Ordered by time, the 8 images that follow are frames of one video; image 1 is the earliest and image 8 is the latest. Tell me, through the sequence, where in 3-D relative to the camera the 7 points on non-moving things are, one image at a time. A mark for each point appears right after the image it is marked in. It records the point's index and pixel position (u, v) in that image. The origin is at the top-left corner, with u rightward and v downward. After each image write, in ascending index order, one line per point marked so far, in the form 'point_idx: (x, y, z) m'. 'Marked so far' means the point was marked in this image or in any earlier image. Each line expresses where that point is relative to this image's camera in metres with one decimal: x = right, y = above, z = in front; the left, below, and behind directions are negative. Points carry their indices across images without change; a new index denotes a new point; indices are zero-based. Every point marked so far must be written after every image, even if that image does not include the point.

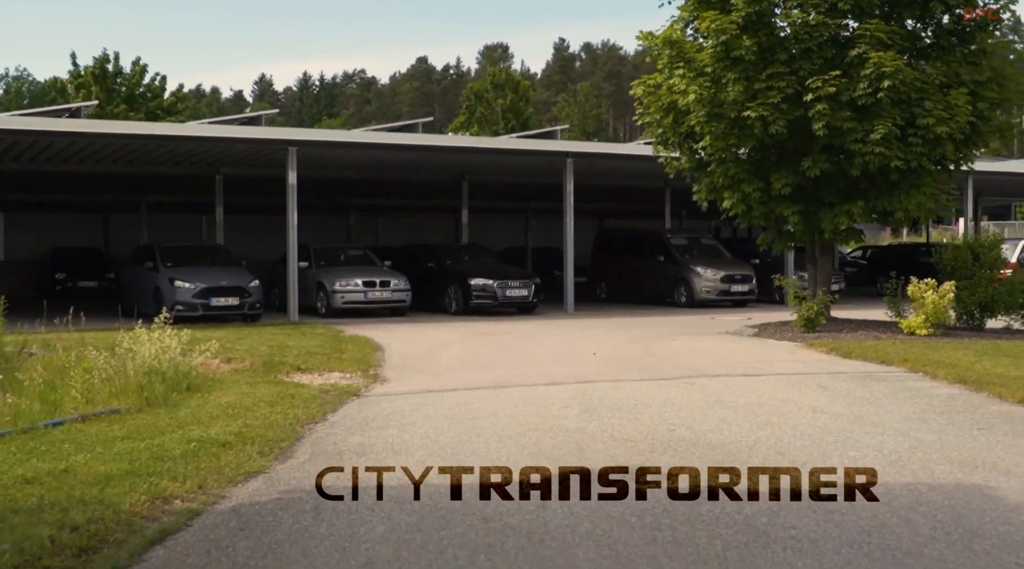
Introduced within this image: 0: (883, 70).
0: (+5.0, +2.9, +15.7) m
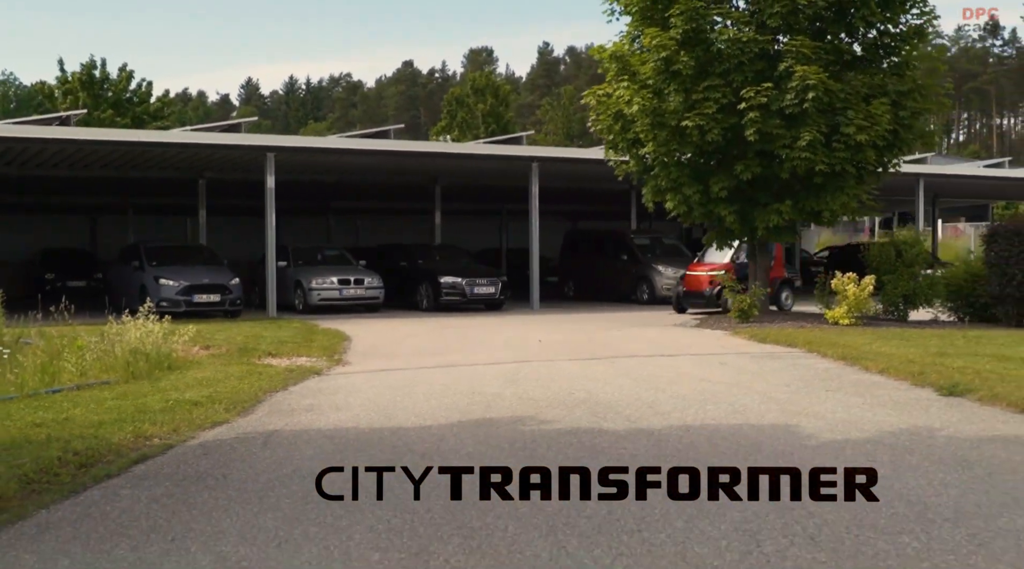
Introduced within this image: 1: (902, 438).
0: (+4.3, +3.0, +17.2) m
1: (+2.2, -0.9, +6.5) m
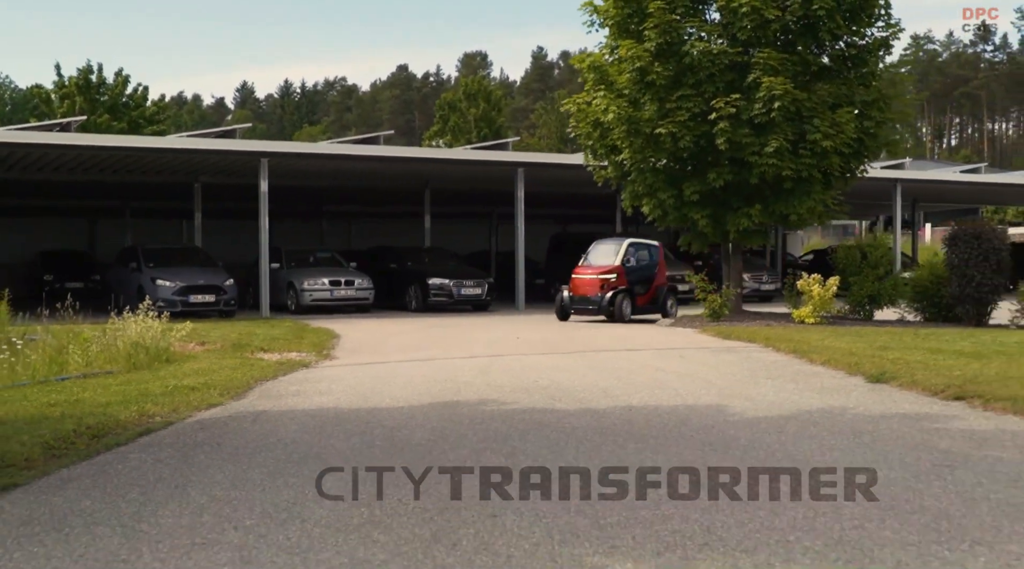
0: (+4.0, +3.0, +18.2) m
1: (+1.9, -0.8, +7.4) m
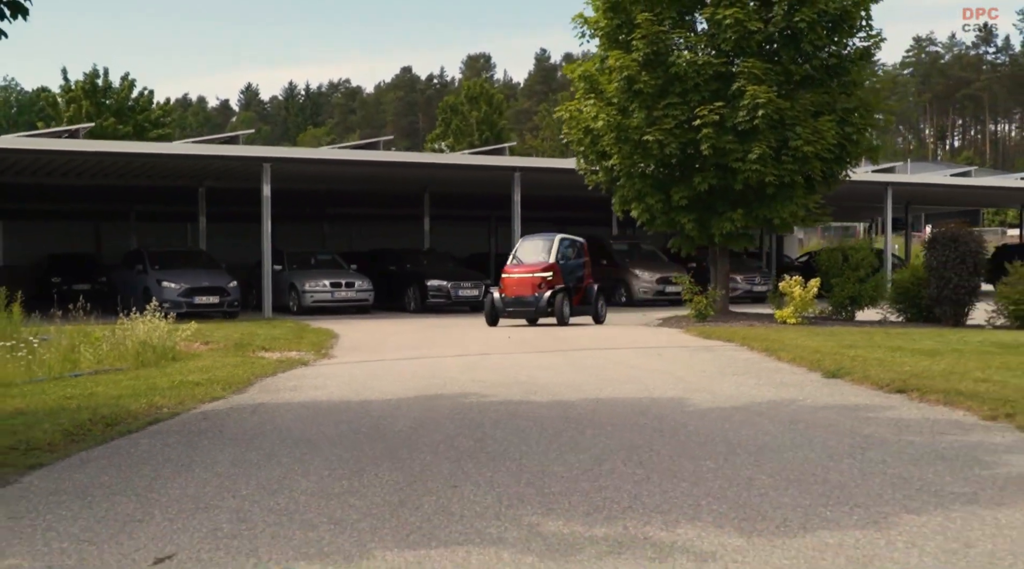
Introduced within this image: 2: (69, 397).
0: (+3.9, +2.9, +18.9) m
1: (+1.7, -0.8, +8.1) m
2: (-3.4, -0.9, +9.0) m
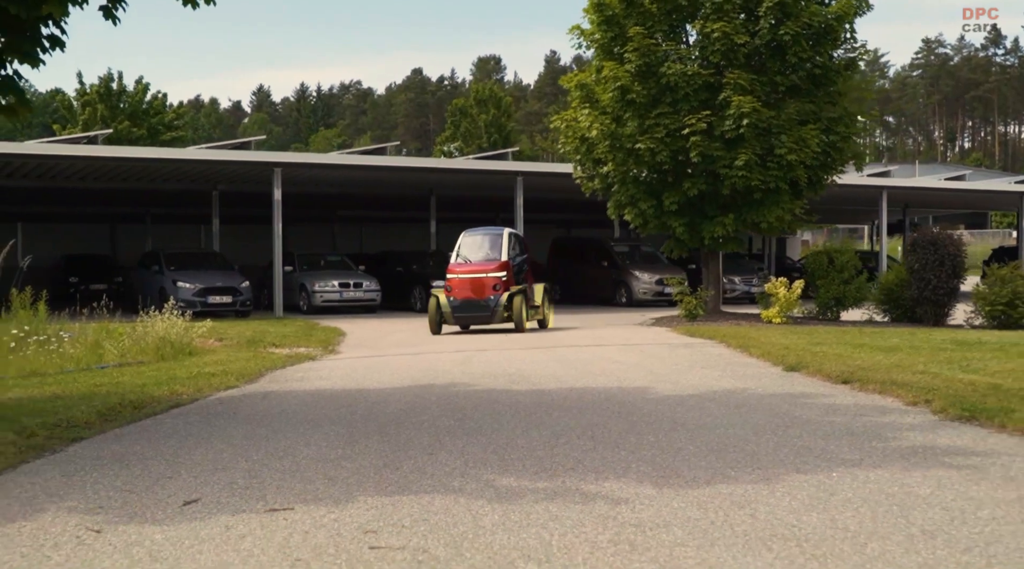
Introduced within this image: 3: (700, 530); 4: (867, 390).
0: (+3.9, +2.9, +19.9) m
1: (+1.6, -0.9, +9.1) m
2: (-3.5, -0.9, +10.0) m
3: (+0.7, -0.9, +4.3) m
4: (+2.7, -0.8, +9.1) m
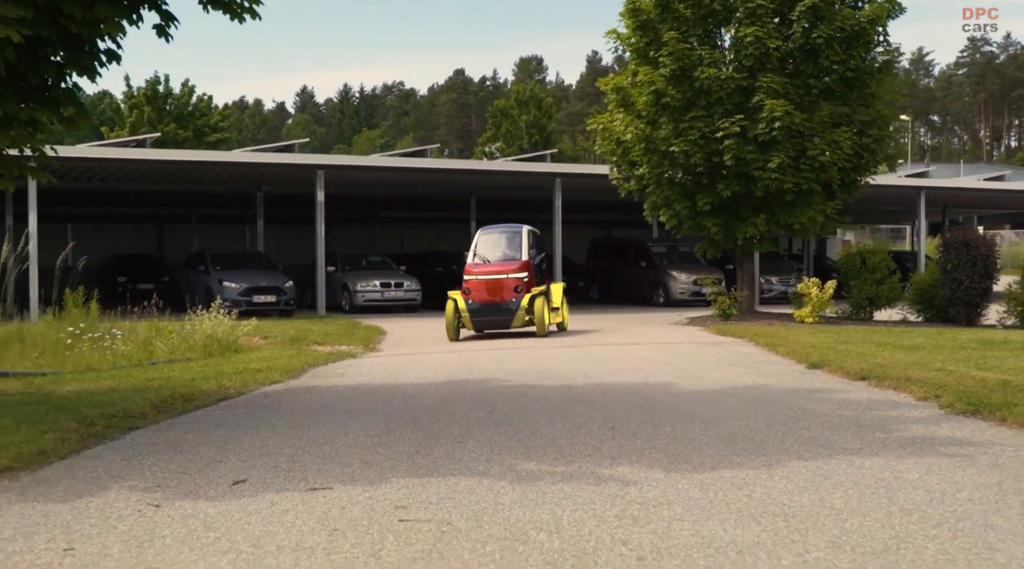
0: (+4.5, +2.9, +20.2) m
1: (+1.8, -0.9, +9.5) m
2: (-3.2, -0.9, +10.6) m
3: (+0.7, -0.9, +4.7) m
4: (+3.0, -0.8, +9.5) m
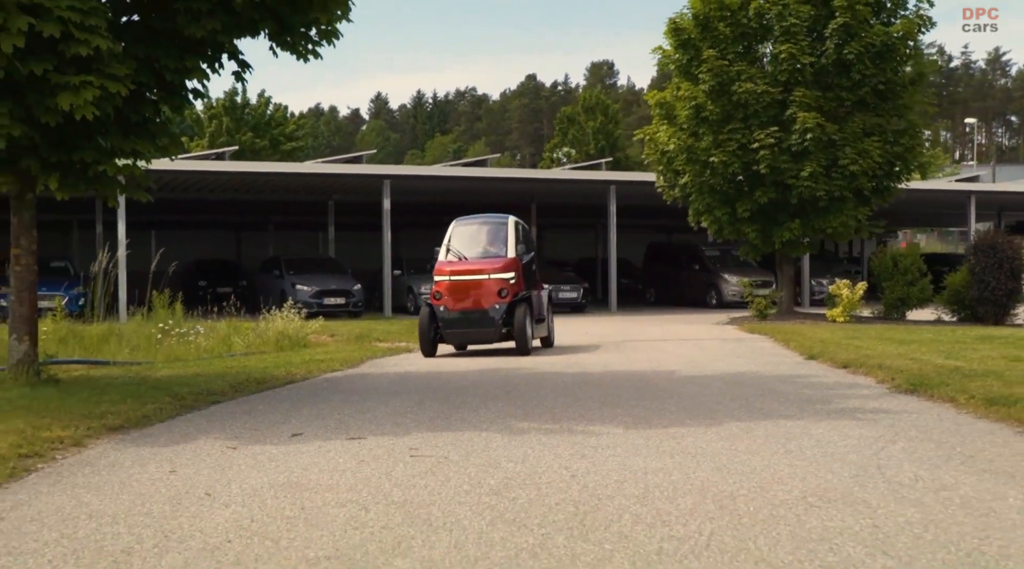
0: (+5.3, +2.9, +21.5) m
1: (+2.0, -0.9, +11.0) m
2: (-3.0, -0.9, +12.4) m
3: (+0.7, -0.9, +6.3) m
4: (+3.2, -0.8, +10.9) m
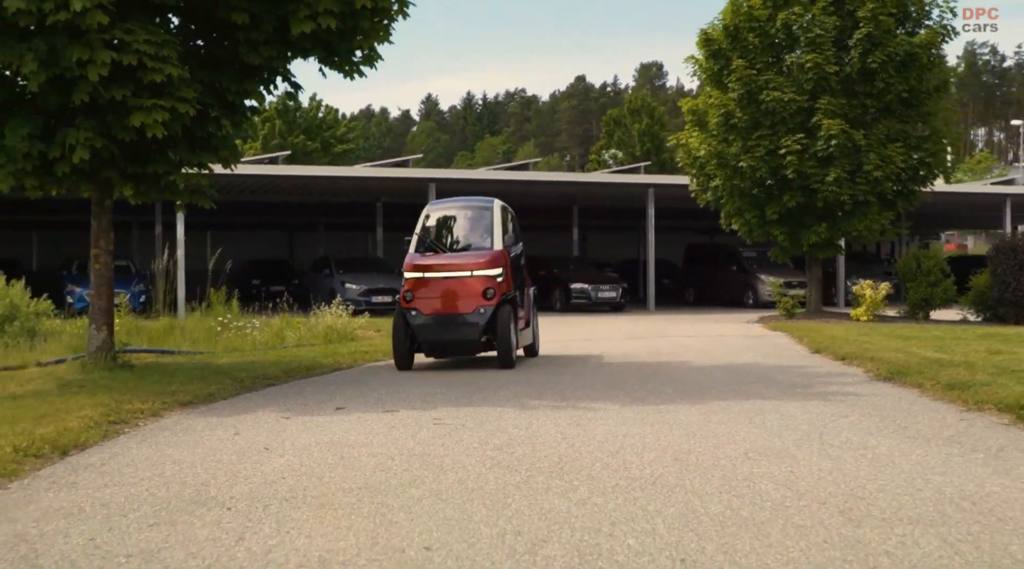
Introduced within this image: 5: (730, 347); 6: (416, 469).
0: (+6.0, +2.9, +22.4) m
1: (+2.3, -0.8, +12.1) m
2: (-2.7, -0.8, +13.7) m
3: (+0.7, -0.9, +7.4) m
4: (+3.4, -0.8, +11.9) m
5: (+2.8, -0.8, +15.7) m
6: (-0.5, -0.9, +5.7) m
